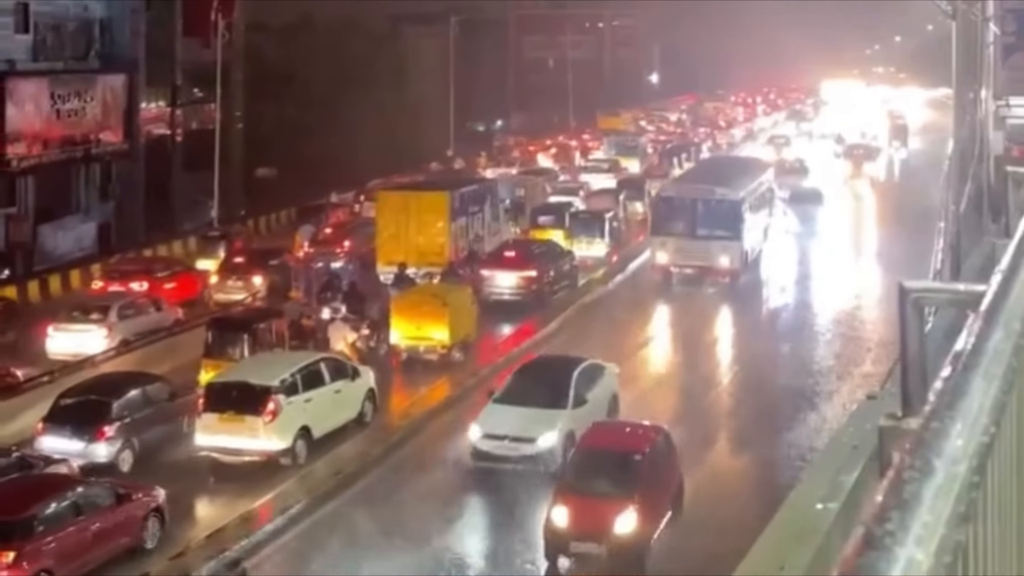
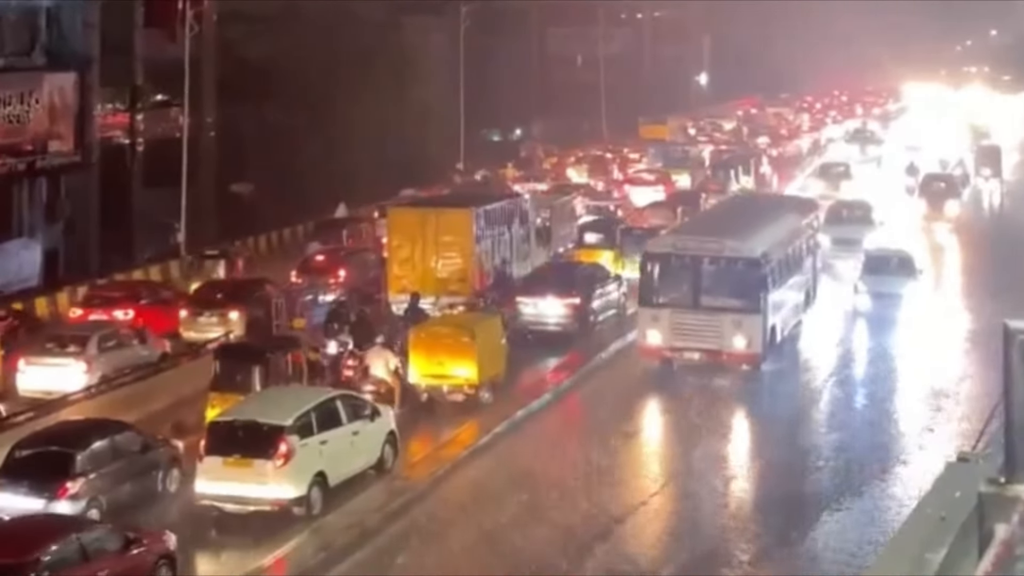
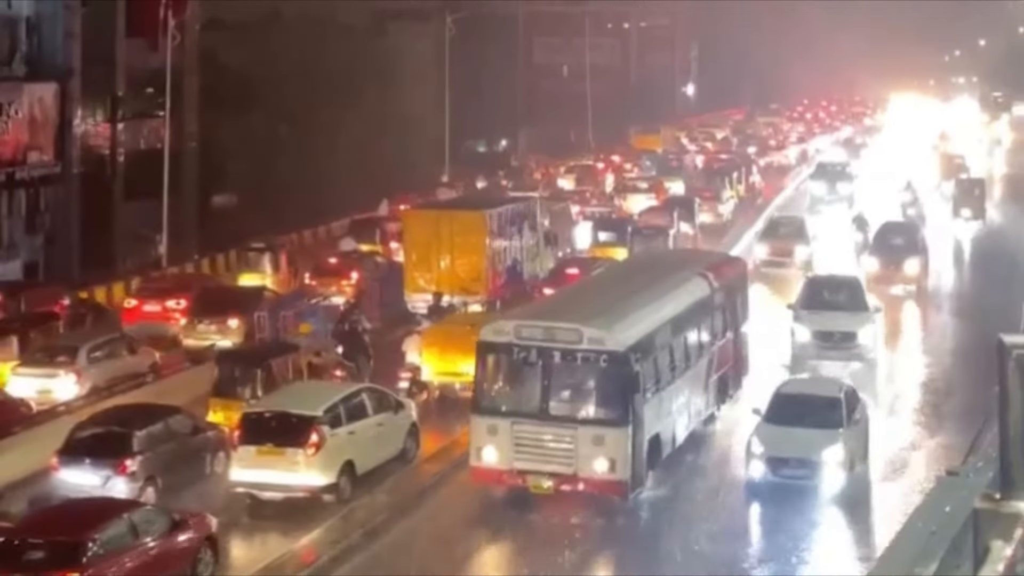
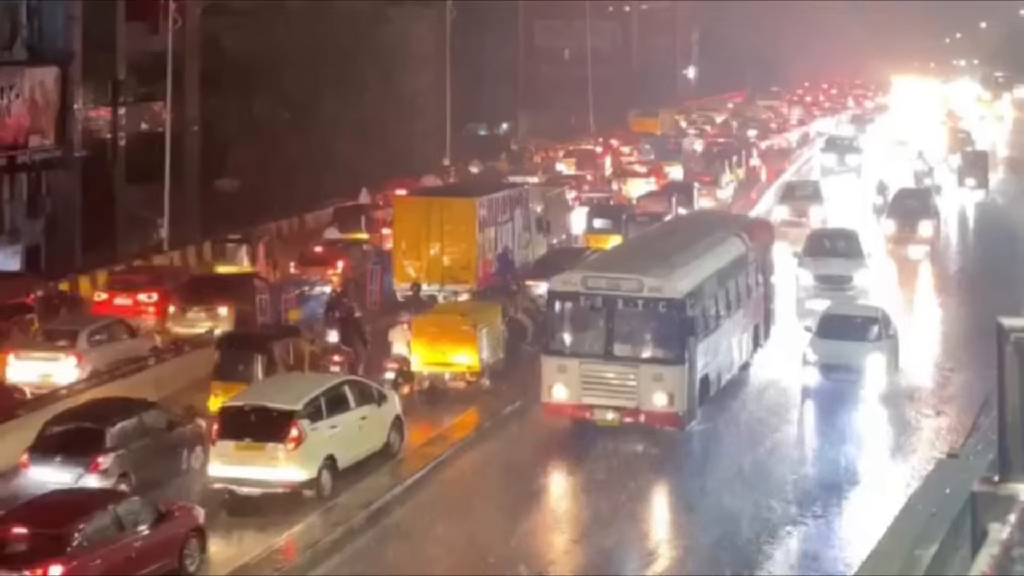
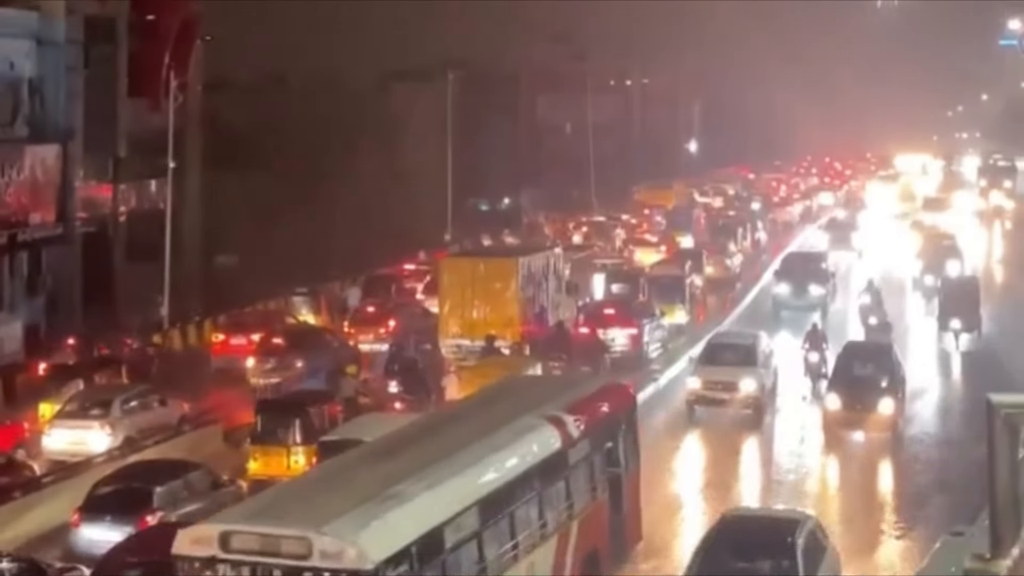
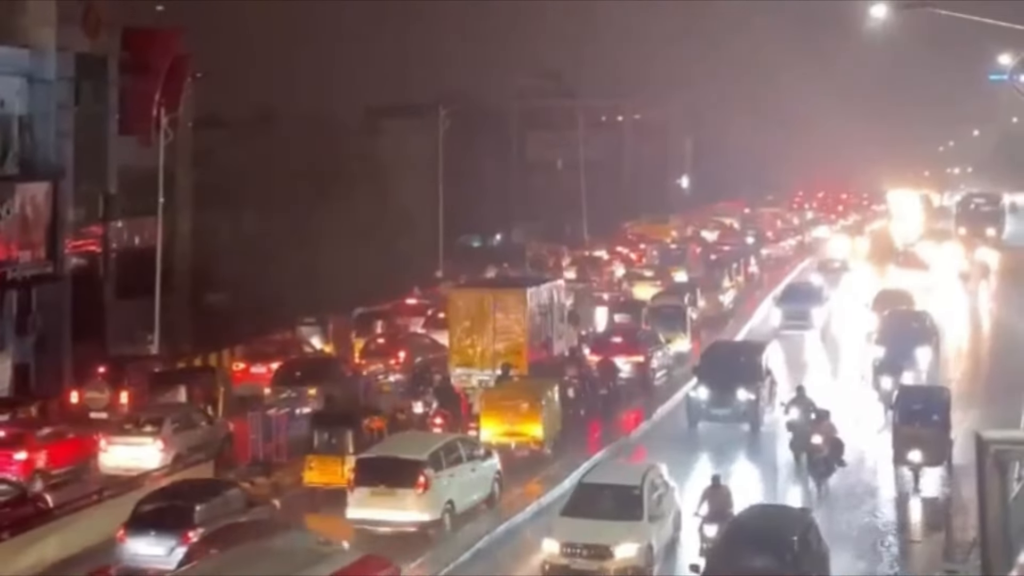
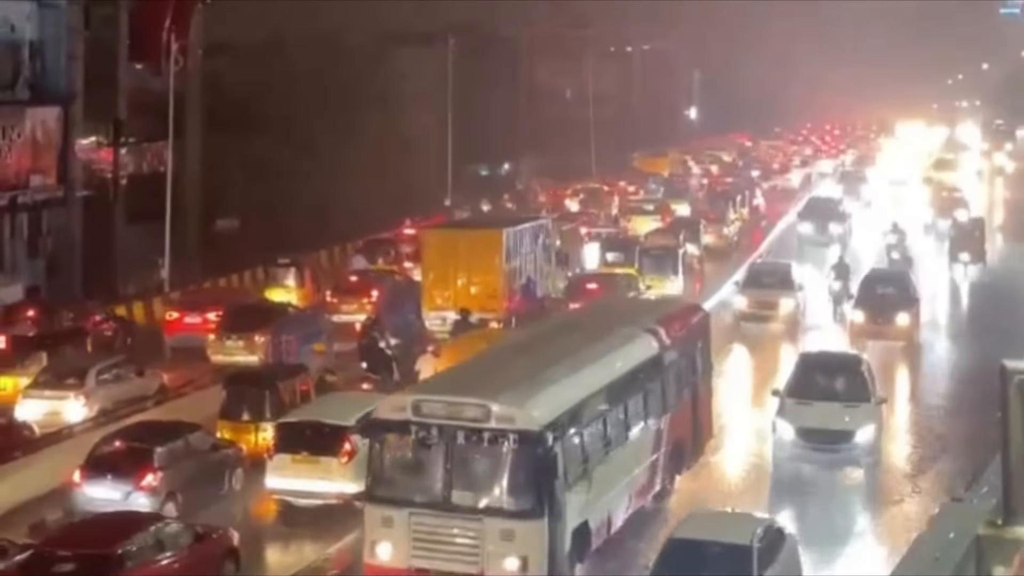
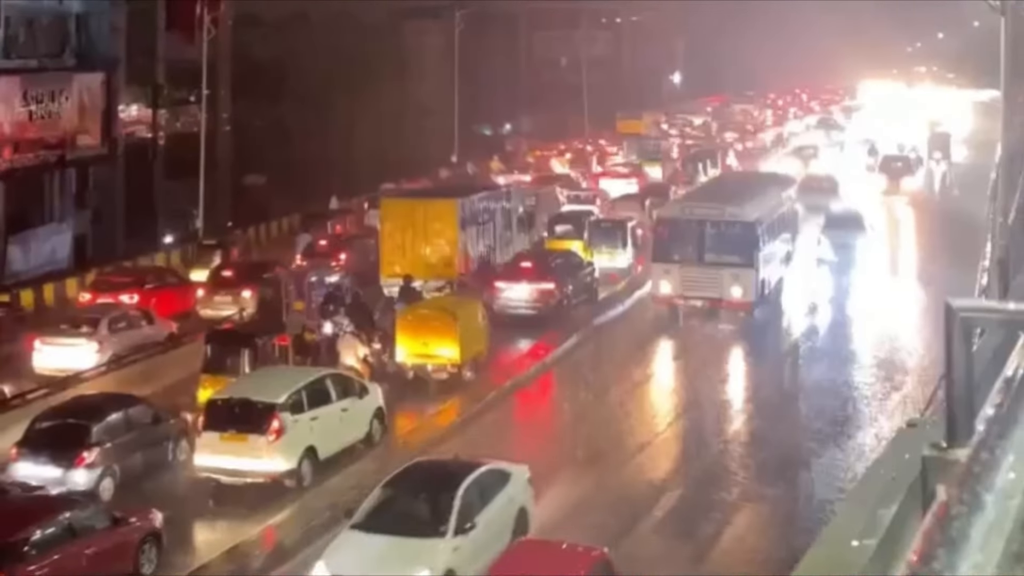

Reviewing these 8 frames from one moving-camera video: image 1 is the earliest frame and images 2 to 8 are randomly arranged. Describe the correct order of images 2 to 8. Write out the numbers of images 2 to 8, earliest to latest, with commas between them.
8, 2, 4, 3, 7, 5, 6
